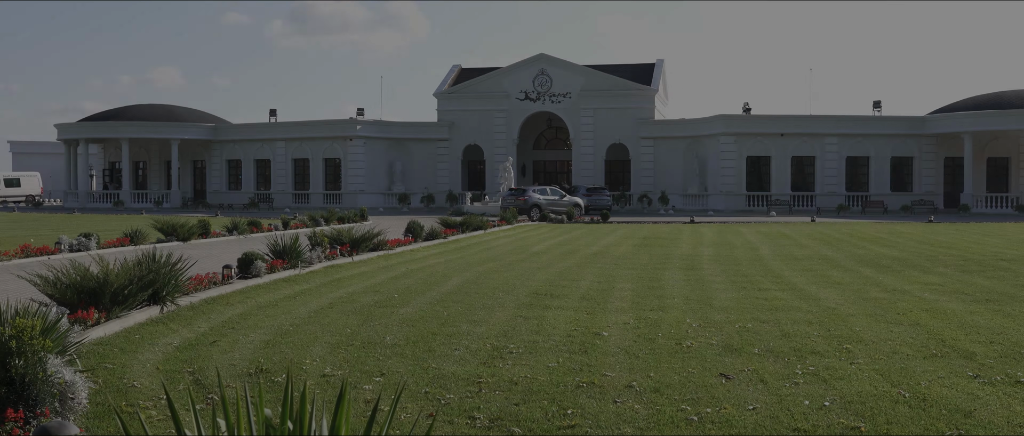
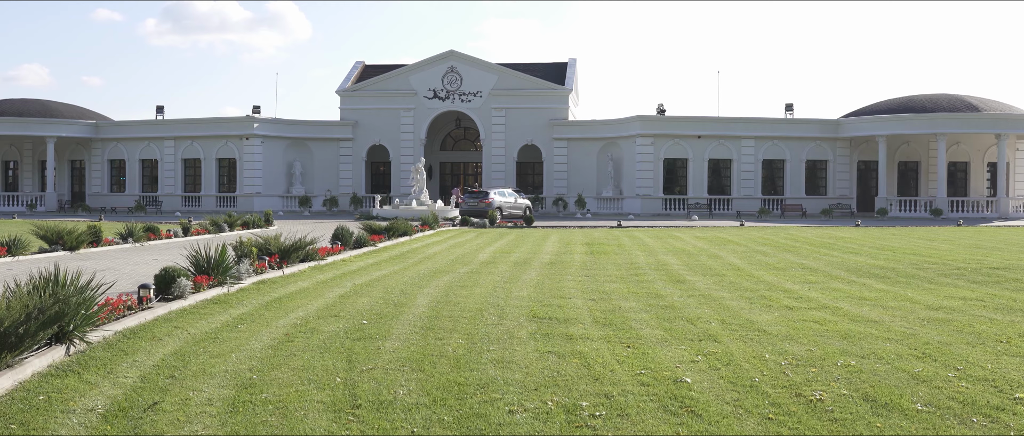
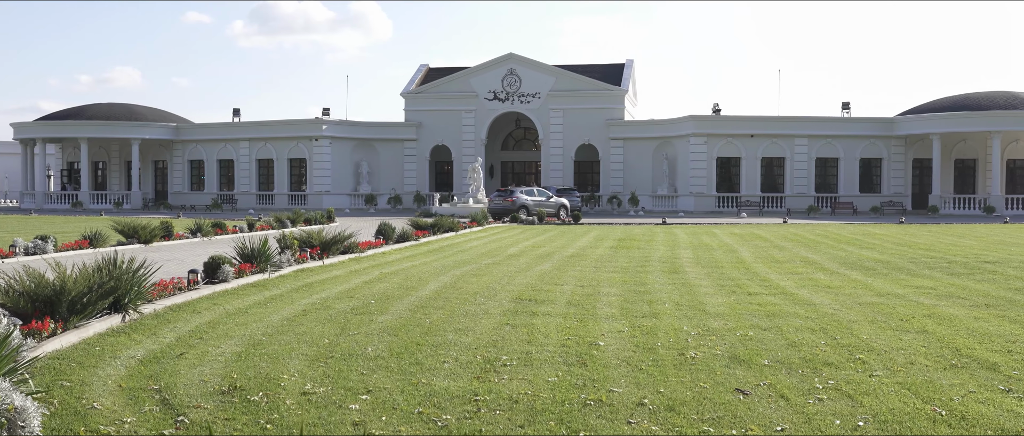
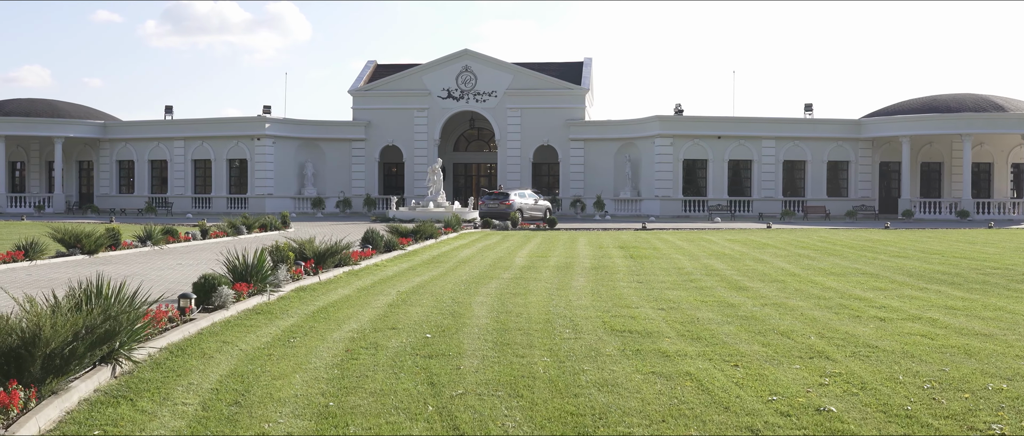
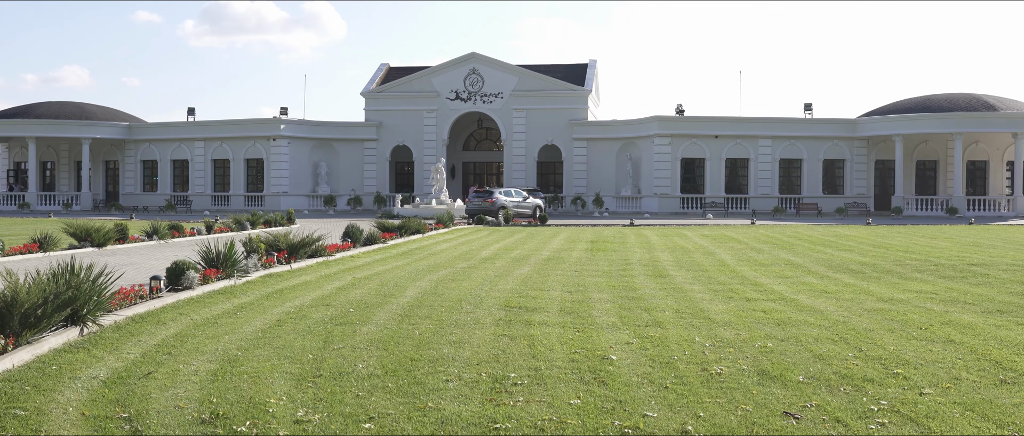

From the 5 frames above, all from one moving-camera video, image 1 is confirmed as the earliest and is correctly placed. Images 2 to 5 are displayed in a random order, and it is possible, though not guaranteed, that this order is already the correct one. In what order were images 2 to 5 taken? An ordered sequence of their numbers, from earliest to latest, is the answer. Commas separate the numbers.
3, 5, 2, 4
